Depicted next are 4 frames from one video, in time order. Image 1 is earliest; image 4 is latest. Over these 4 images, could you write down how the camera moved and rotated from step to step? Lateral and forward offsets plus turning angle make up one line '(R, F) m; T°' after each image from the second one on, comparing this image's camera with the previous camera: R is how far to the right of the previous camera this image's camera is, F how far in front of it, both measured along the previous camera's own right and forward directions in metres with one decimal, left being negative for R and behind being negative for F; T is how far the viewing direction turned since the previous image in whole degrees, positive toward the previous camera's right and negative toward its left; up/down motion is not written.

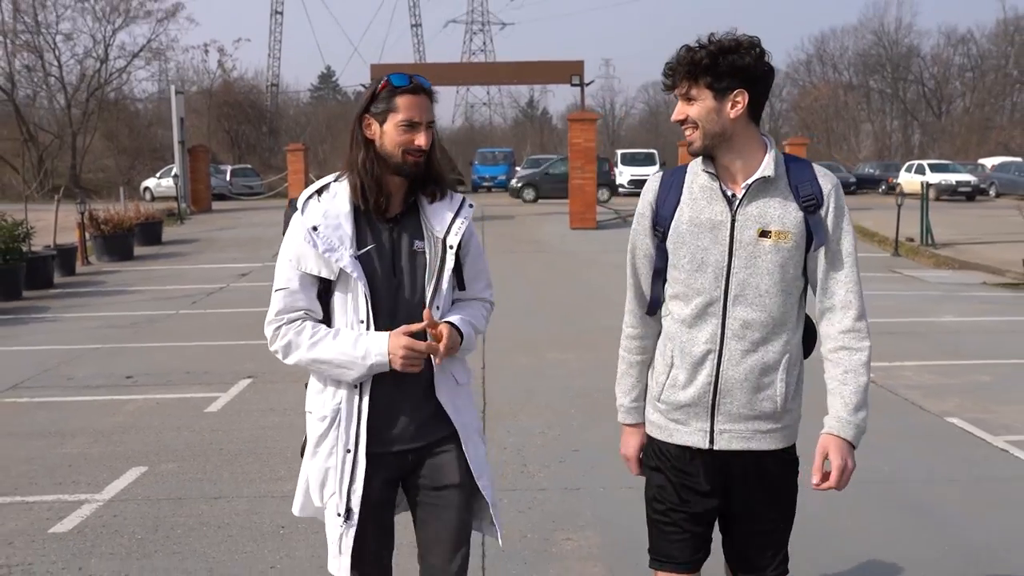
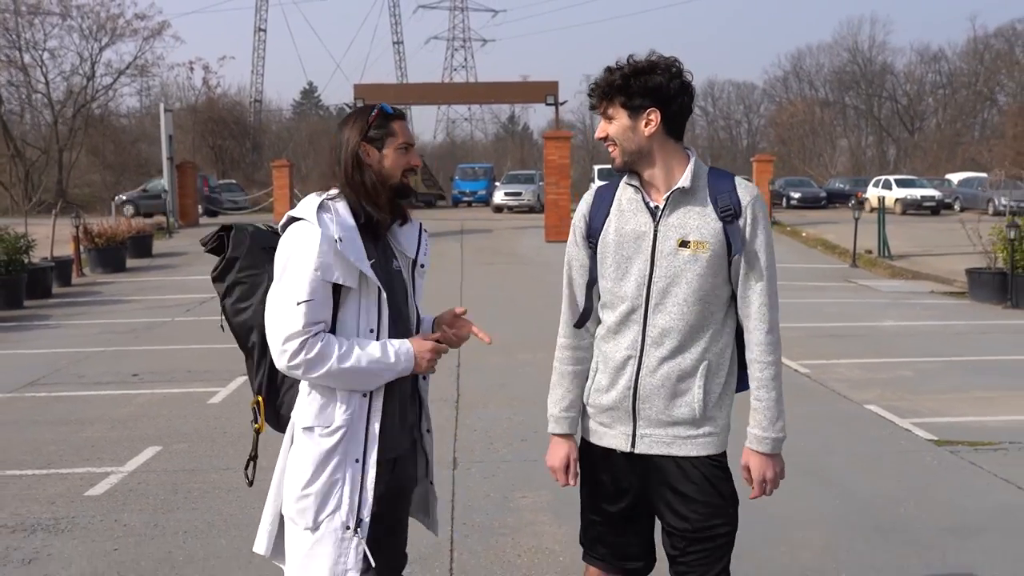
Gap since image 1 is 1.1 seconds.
(+0.1, -0.9) m; +1°
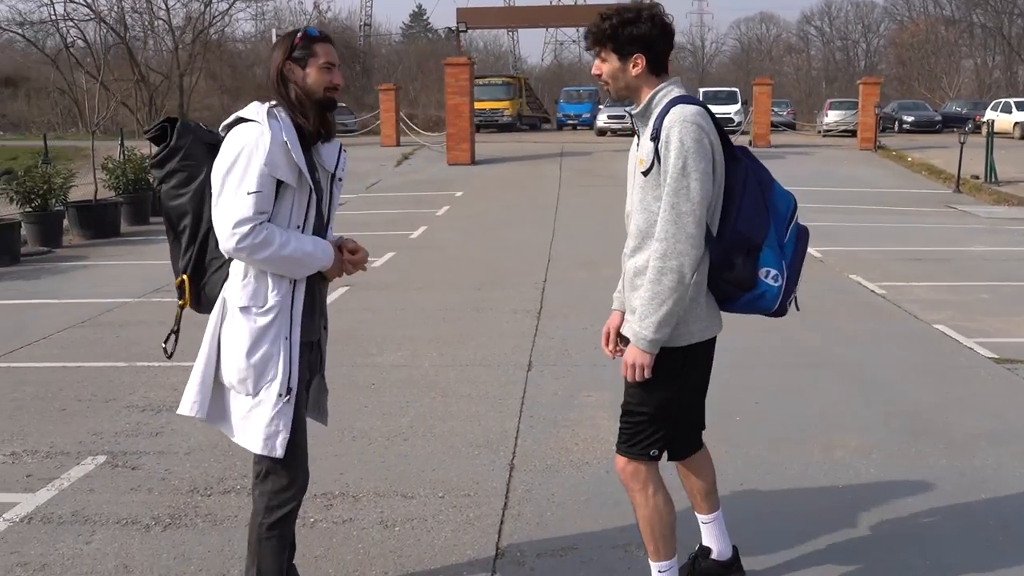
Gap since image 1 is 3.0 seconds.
(+0.2, -0.4) m; -6°
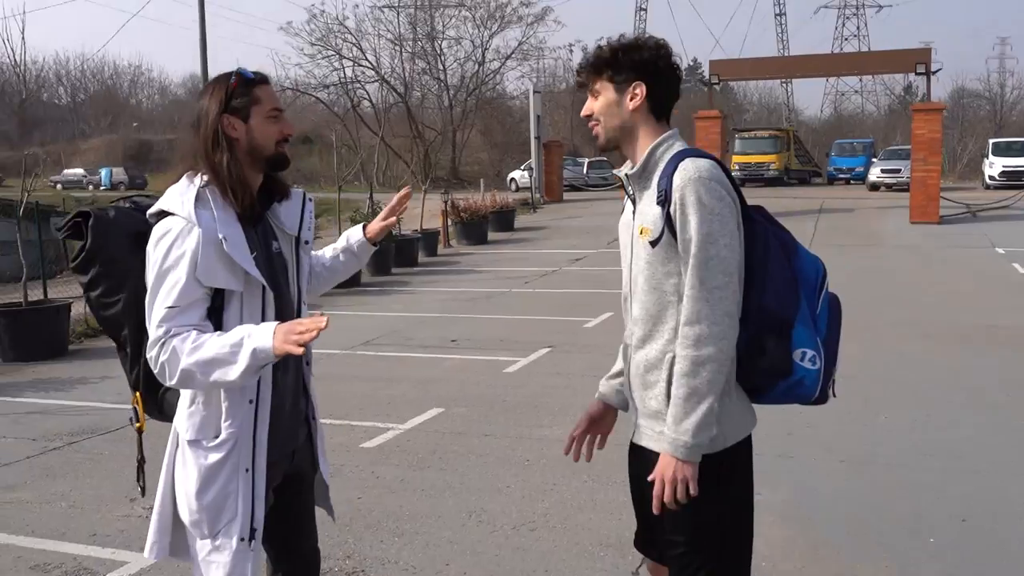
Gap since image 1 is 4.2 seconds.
(+0.5, +0.5) m; -15°
